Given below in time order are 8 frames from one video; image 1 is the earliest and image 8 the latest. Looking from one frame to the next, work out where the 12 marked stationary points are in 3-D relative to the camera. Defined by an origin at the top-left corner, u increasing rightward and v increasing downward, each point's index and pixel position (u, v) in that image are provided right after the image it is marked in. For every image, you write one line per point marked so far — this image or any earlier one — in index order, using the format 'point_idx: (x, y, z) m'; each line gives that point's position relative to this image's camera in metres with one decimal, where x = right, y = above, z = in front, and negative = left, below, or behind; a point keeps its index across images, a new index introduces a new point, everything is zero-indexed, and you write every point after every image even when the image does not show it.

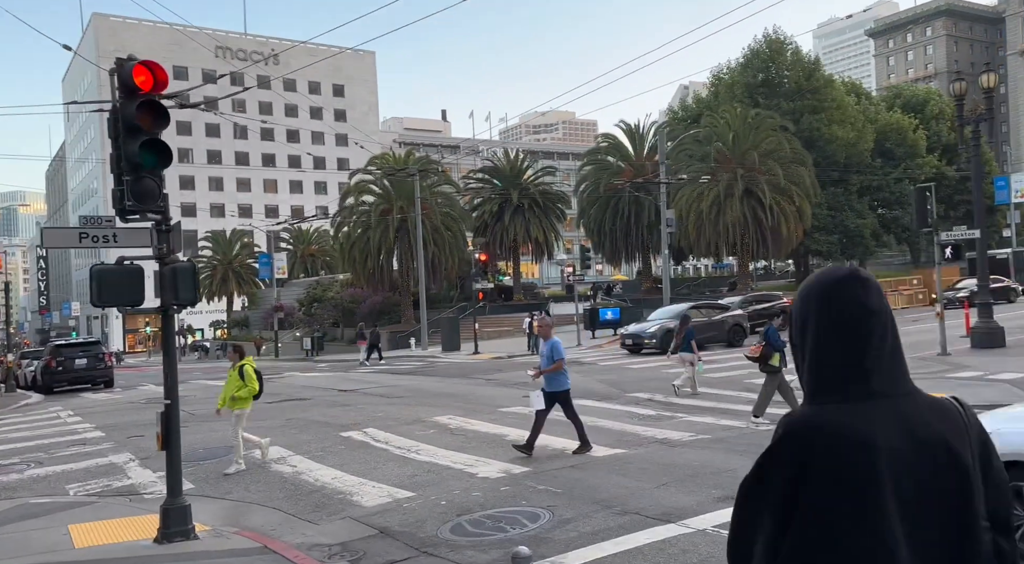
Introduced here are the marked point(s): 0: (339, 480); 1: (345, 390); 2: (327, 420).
0: (-2.0, -2.3, +10.4) m
1: (-3.5, -2.3, +18.9) m
2: (-3.0, -2.2, +14.5) m
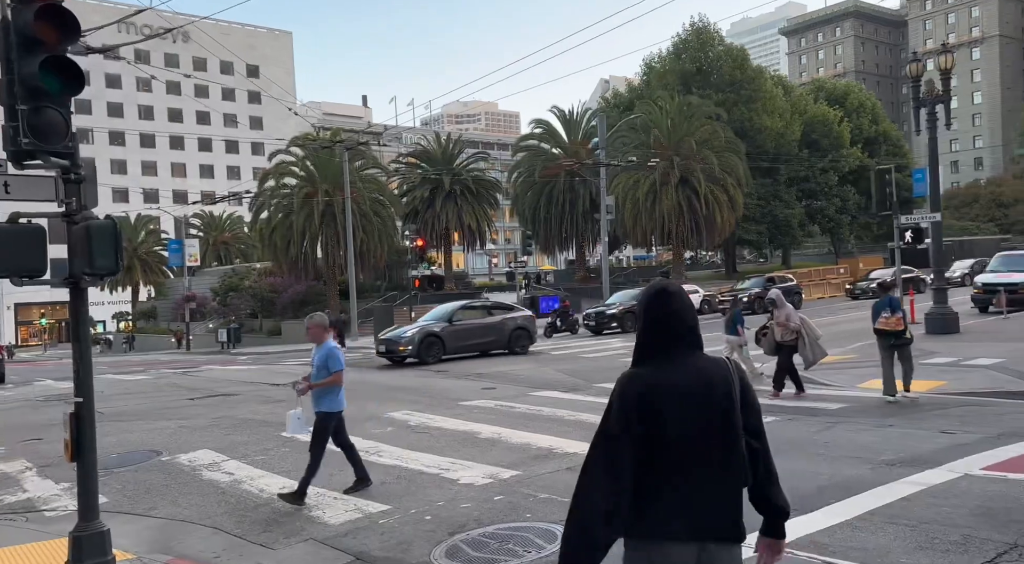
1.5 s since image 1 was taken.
0: (-2.1, -2.0, +8.6) m
1: (-4.5, -1.9, +17.0) m
2: (-3.5, -1.9, +12.6) m
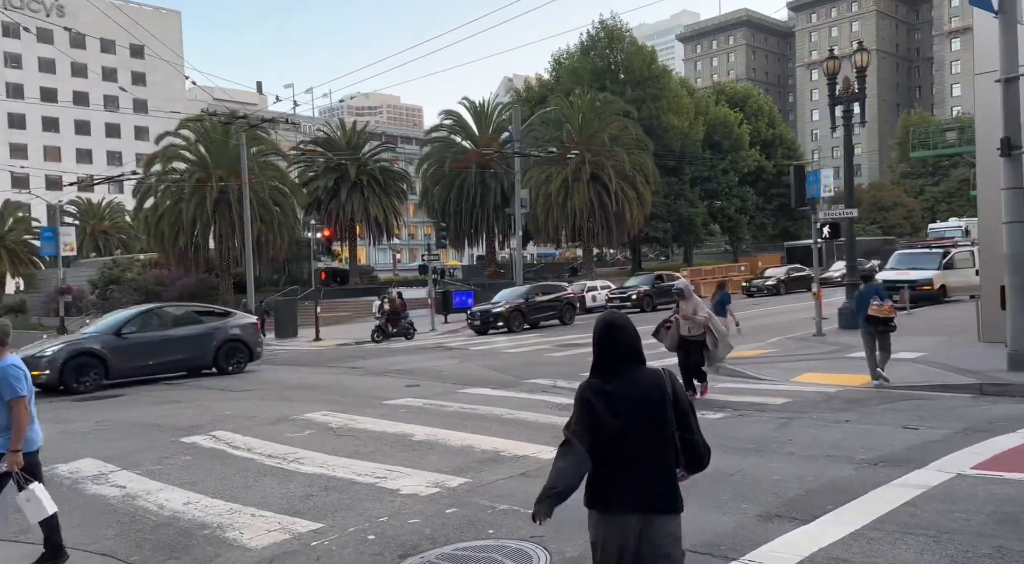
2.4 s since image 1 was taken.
0: (-2.5, -1.8, +7.2) m
1: (-5.8, -1.7, +15.3) m
2: (-4.4, -1.7, +11.0) m
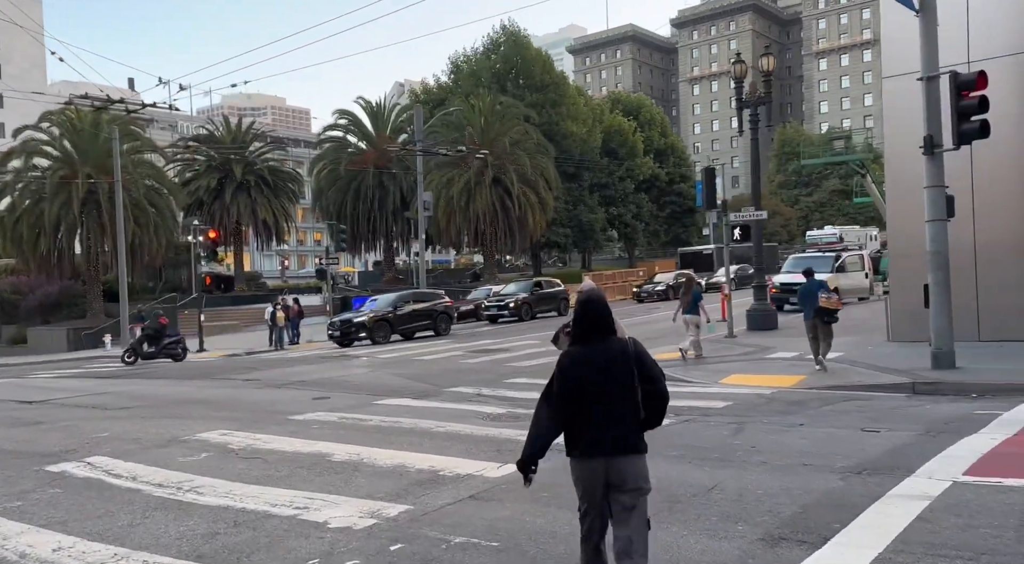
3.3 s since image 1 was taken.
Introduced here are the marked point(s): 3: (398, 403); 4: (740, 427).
0: (-2.8, -1.8, +5.8) m
1: (-7.1, -1.8, +13.3) m
2: (-5.2, -1.7, +9.3) m
3: (-1.4, -1.5, +11.2) m
4: (+2.5, -1.6, +9.7) m
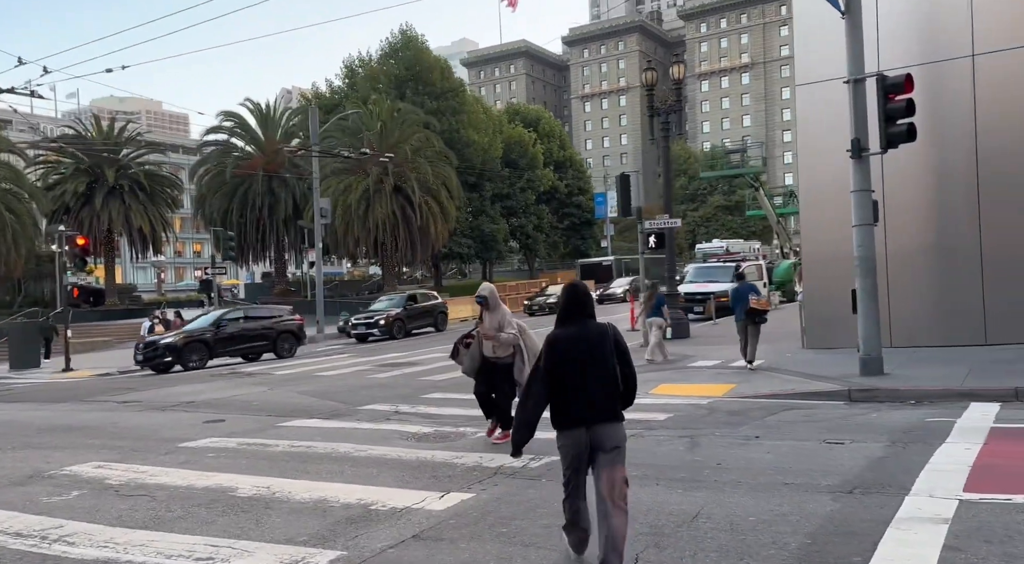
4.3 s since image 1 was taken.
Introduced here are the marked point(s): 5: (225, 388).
0: (-3.0, -1.7, +4.3) m
1: (-8.2, -1.9, +11.3) m
2: (-5.7, -1.7, +7.5) m
3: (-2.2, -1.6, +9.9) m
4: (+1.8, -1.6, +8.8) m
5: (-4.6, -1.7, +14.3) m
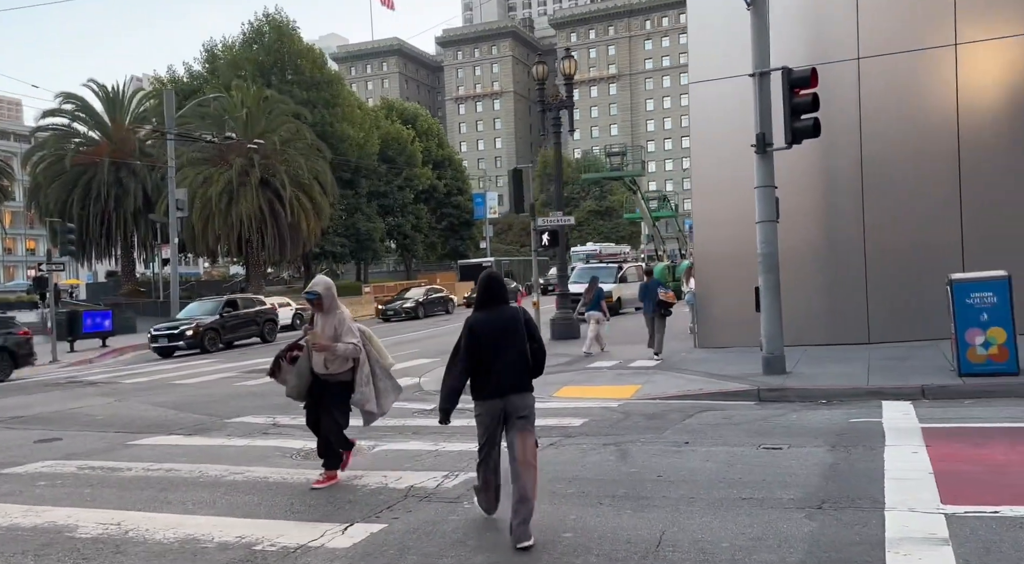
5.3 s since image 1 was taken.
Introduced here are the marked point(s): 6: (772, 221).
0: (-3.1, -1.6, +2.7) m
1: (-9.3, -1.8, +8.9) m
2: (-6.3, -1.6, +5.6) m
3: (-3.2, -1.5, +8.4) m
4: (+1.0, -1.5, +7.9) m
5: (-6.1, -1.6, +12.4) m
6: (+3.9, +0.9, +13.3) m
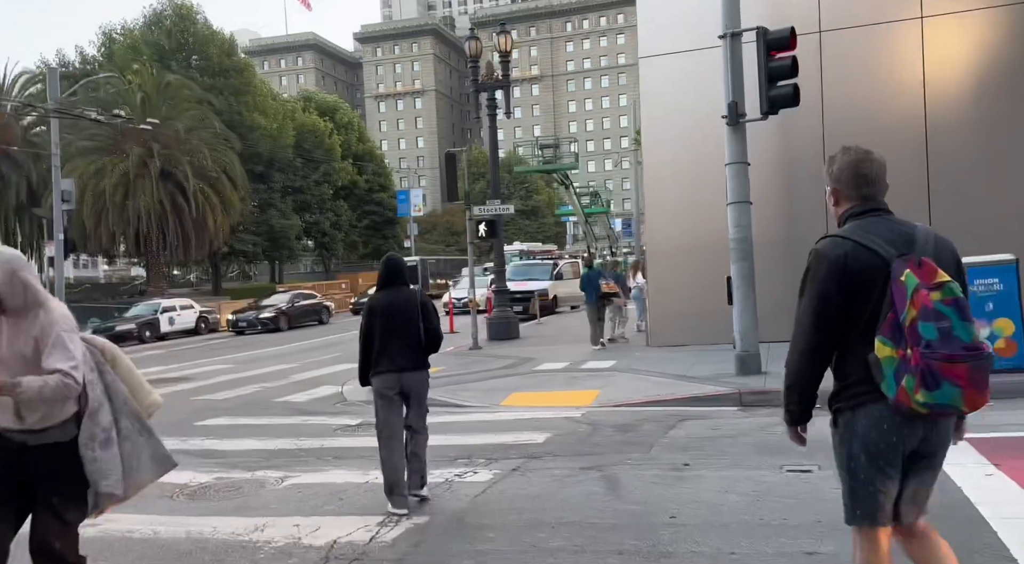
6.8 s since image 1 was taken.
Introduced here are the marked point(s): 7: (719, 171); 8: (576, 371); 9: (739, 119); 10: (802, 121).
0: (-3.0, -1.5, +0.7) m
1: (-9.6, -1.7, +6.3) m
2: (-6.4, -1.5, +3.2) m
3: (-3.5, -1.4, +6.3) m
4: (+0.6, -1.4, +6.1) m
5: (-6.8, -1.5, +10.0) m
6: (+3.1, +1.1, +11.8) m
7: (+3.5, +1.9, +14.7) m
8: (+1.0, -1.4, +13.3) m
9: (+3.0, +2.1, +11.6) m
10: (+4.9, +2.8, +14.9) m
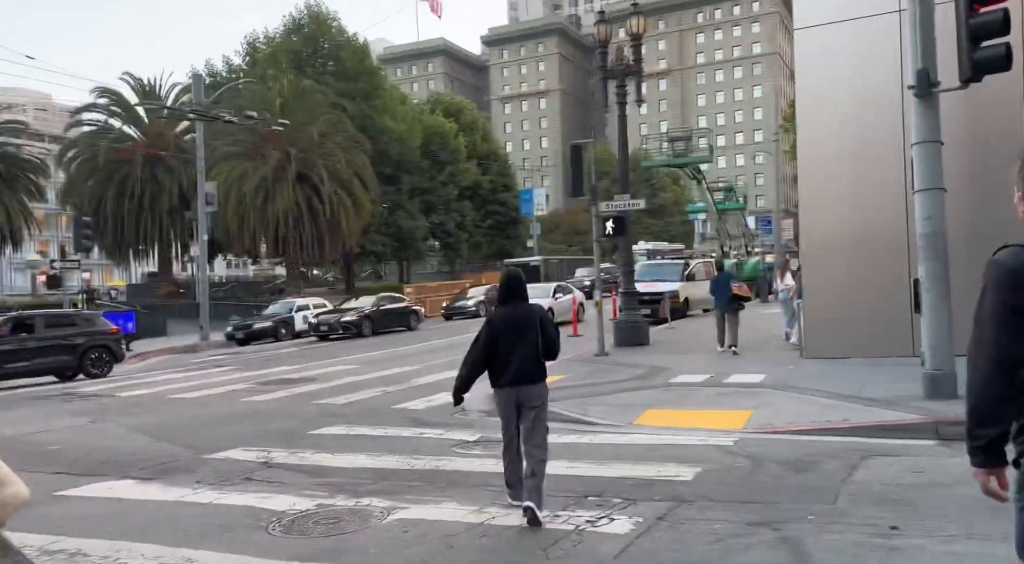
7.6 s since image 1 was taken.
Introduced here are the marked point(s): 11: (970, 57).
0: (-2.9, -1.5, -0.2) m
1: (-8.7, -1.7, +6.3) m
2: (-5.9, -1.5, +2.8) m
3: (-2.7, -1.4, +5.4) m
4: (+1.4, -1.4, +4.7) m
5: (-5.4, -1.5, +9.6) m
6: (+4.7, +1.0, +10.0) m
7: (+5.5, +1.8, +12.8) m
8: (+2.8, -1.4, +11.7) m
9: (+4.5, +2.1, +9.8) m
10: (+6.9, +2.7, +12.8) m
11: (+4.6, +2.3, +9.0) m
